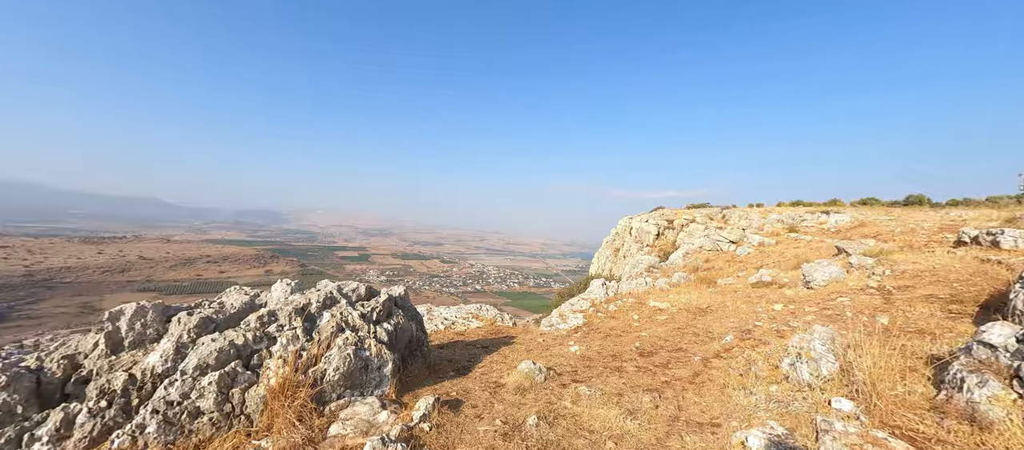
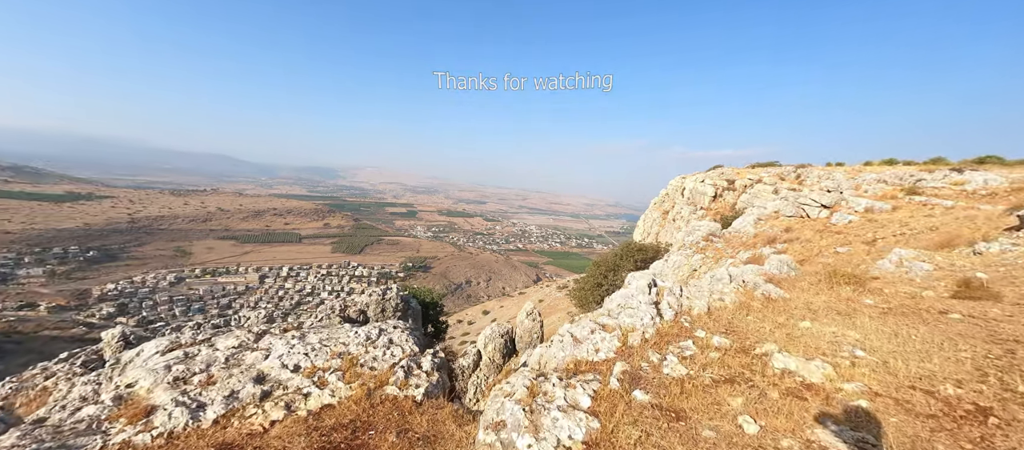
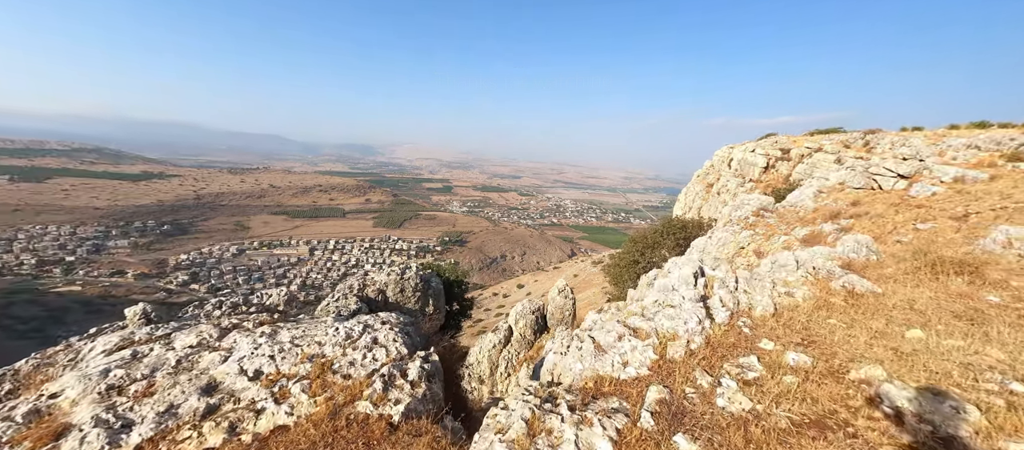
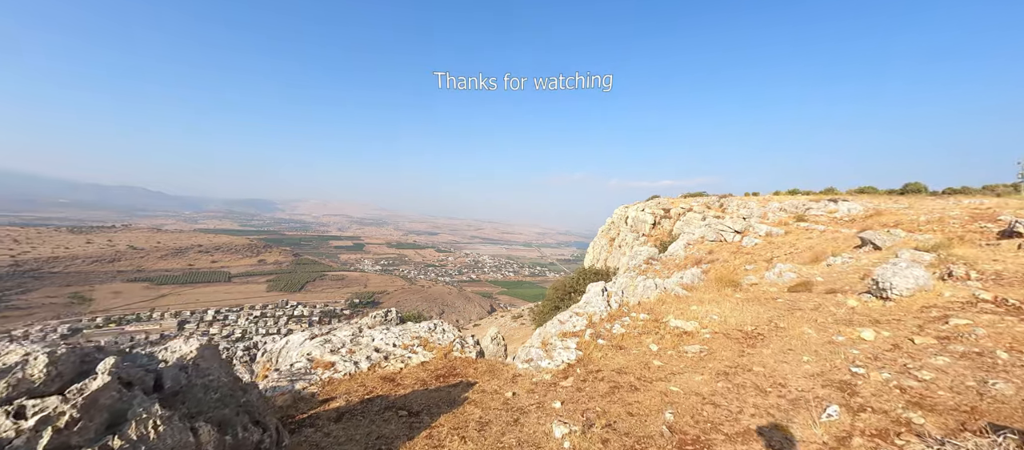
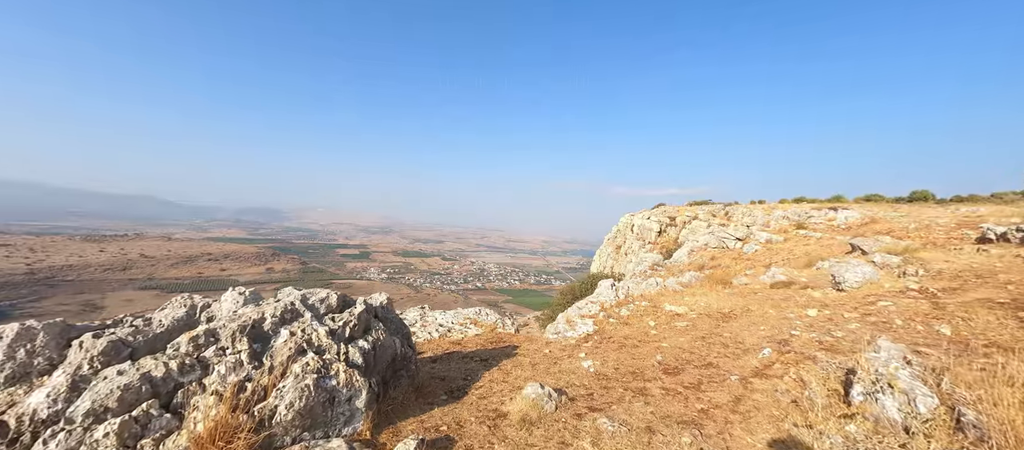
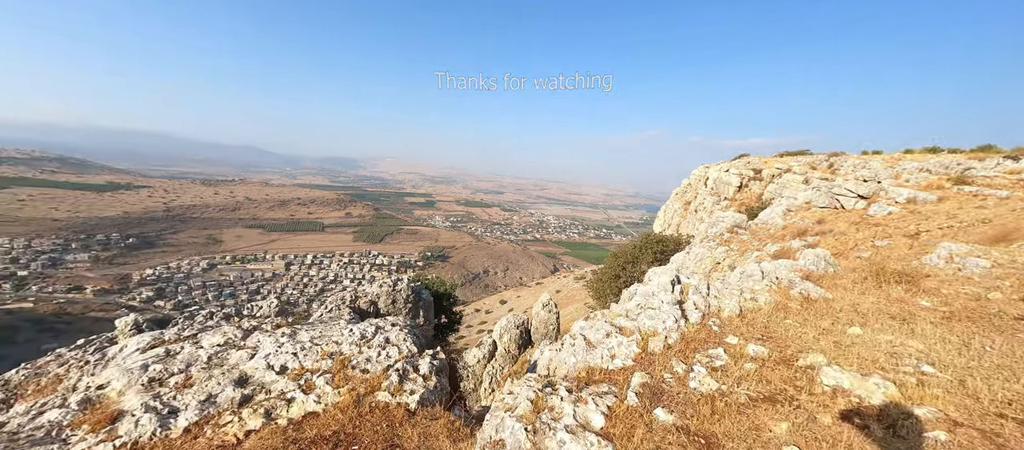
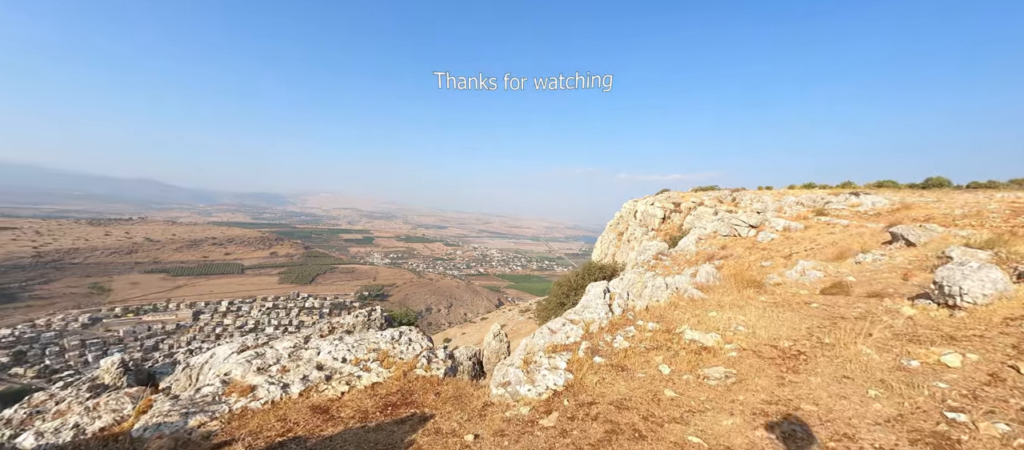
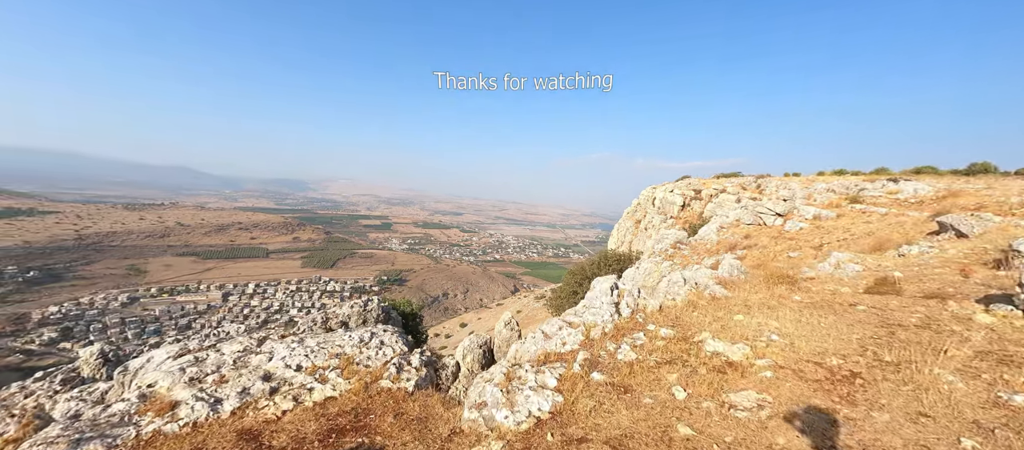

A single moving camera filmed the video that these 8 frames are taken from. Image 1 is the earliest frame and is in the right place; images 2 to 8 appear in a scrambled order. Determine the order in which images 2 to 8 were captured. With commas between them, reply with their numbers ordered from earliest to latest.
5, 4, 7, 8, 2, 6, 3
